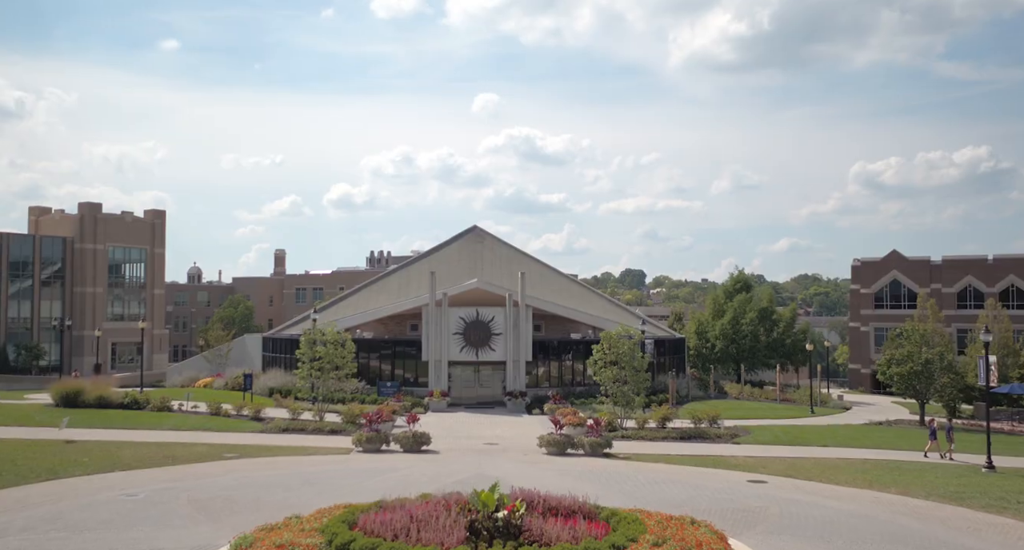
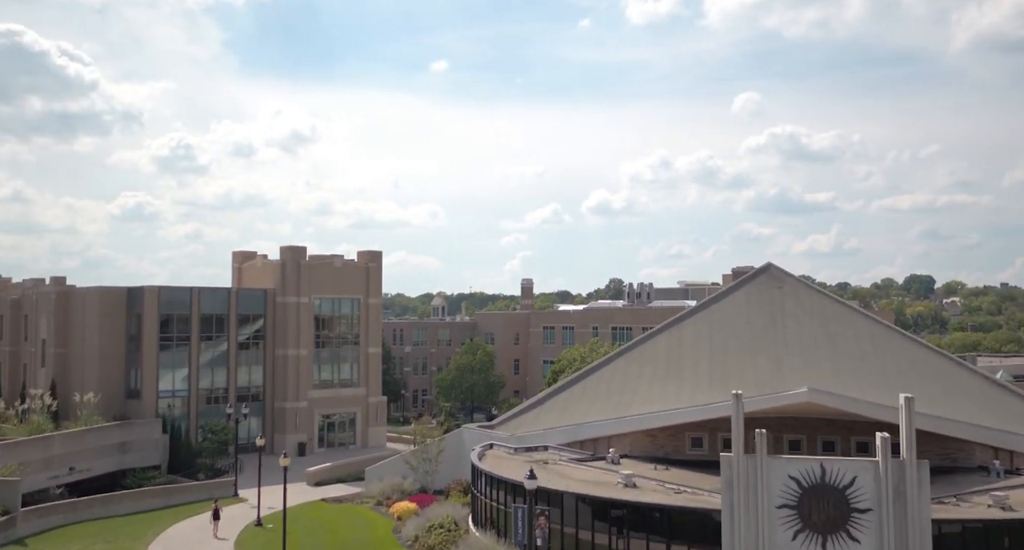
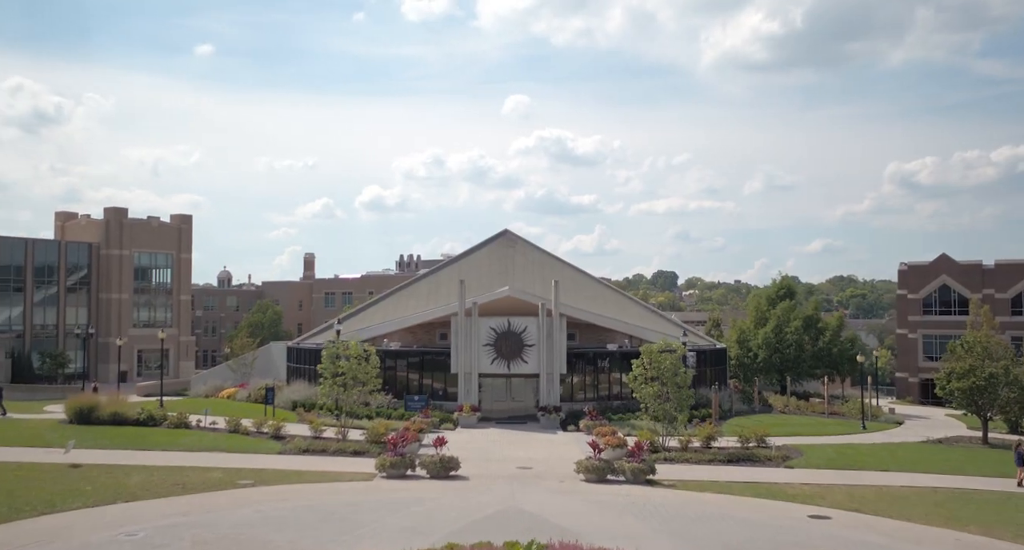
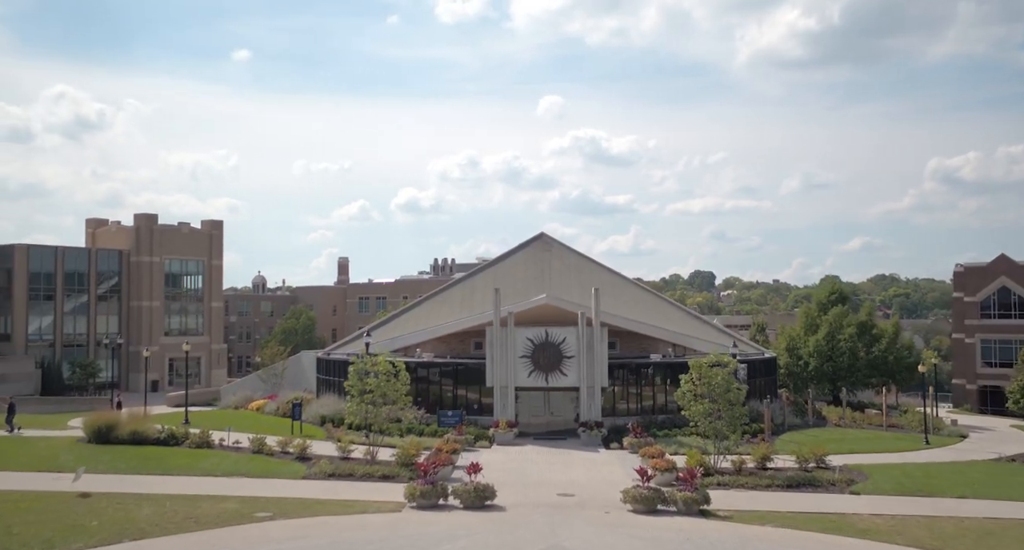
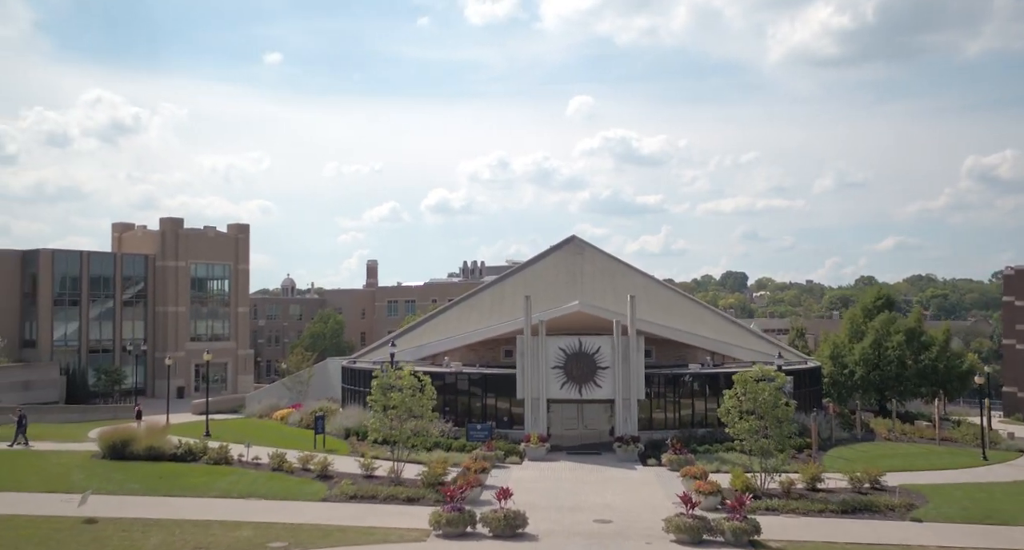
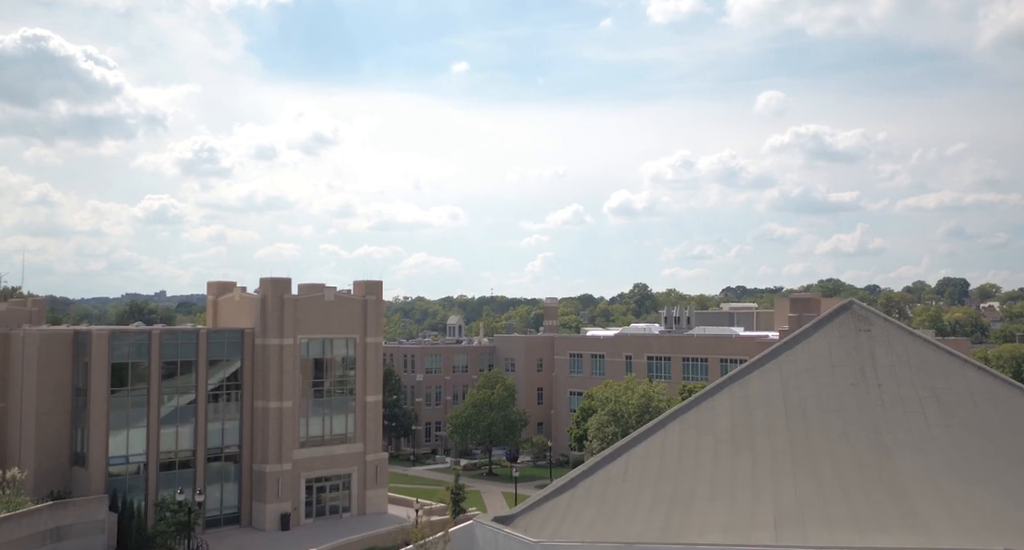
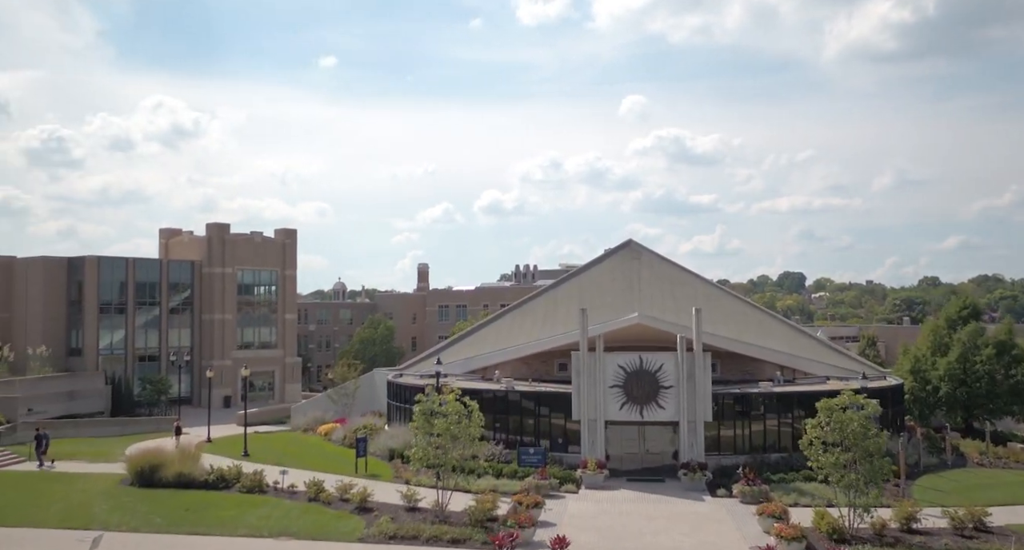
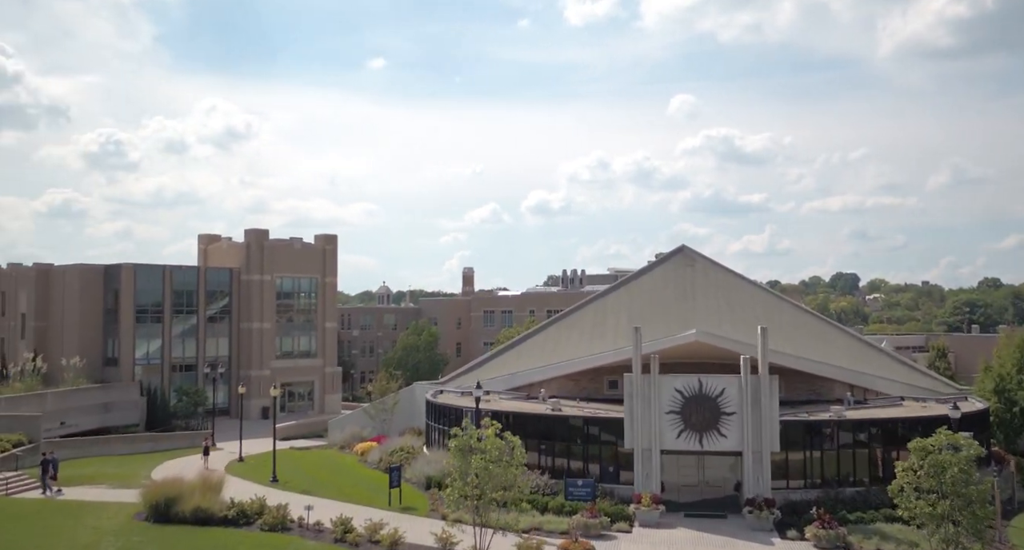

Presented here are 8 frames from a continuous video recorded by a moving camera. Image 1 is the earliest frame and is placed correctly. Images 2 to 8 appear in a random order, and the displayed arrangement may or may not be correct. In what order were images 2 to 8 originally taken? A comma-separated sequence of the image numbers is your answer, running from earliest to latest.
3, 4, 5, 7, 8, 2, 6
